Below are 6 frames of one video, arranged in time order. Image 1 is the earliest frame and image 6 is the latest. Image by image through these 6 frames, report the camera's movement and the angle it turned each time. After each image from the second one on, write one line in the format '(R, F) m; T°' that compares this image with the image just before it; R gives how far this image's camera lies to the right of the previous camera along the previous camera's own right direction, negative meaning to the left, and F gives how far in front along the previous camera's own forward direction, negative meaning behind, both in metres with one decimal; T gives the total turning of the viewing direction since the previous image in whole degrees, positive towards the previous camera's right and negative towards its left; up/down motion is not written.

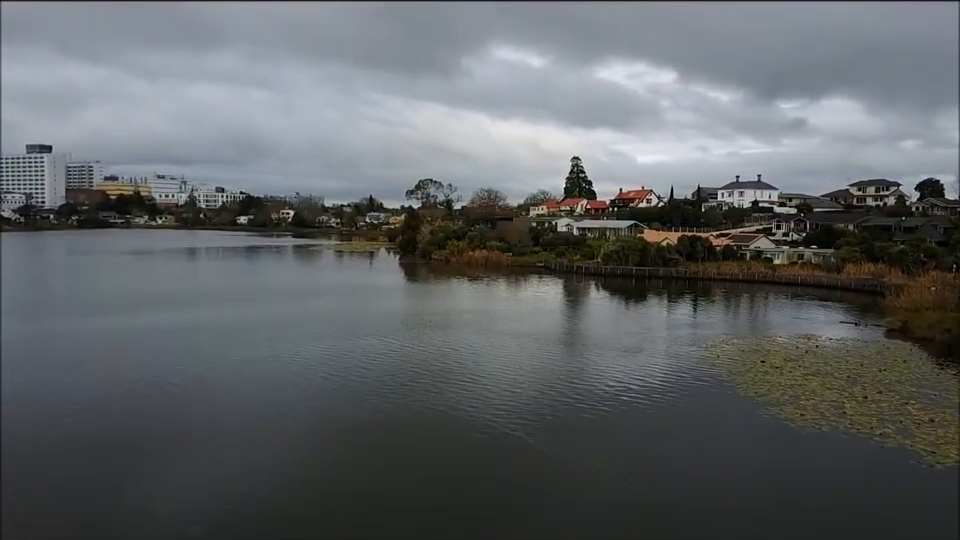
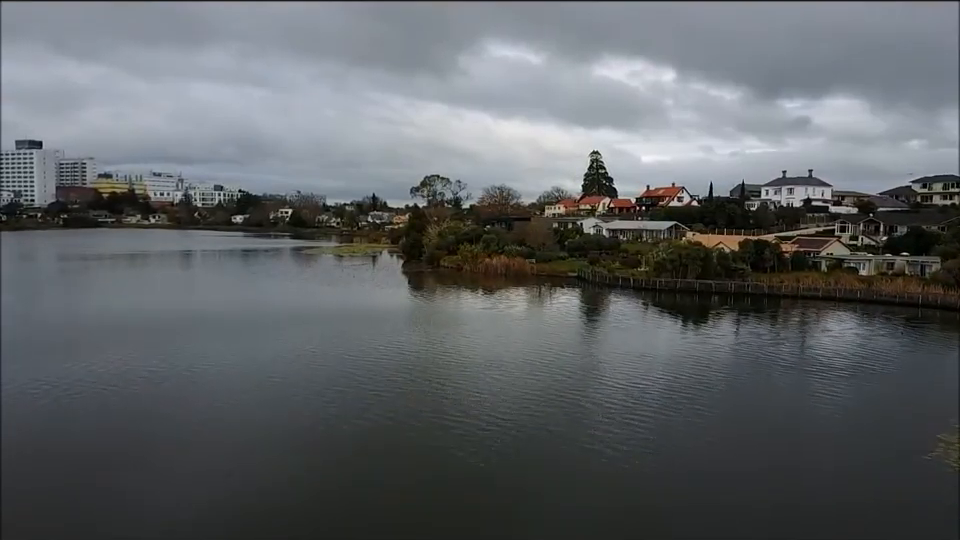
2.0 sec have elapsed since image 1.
(-0.5, +4.0) m; 0°
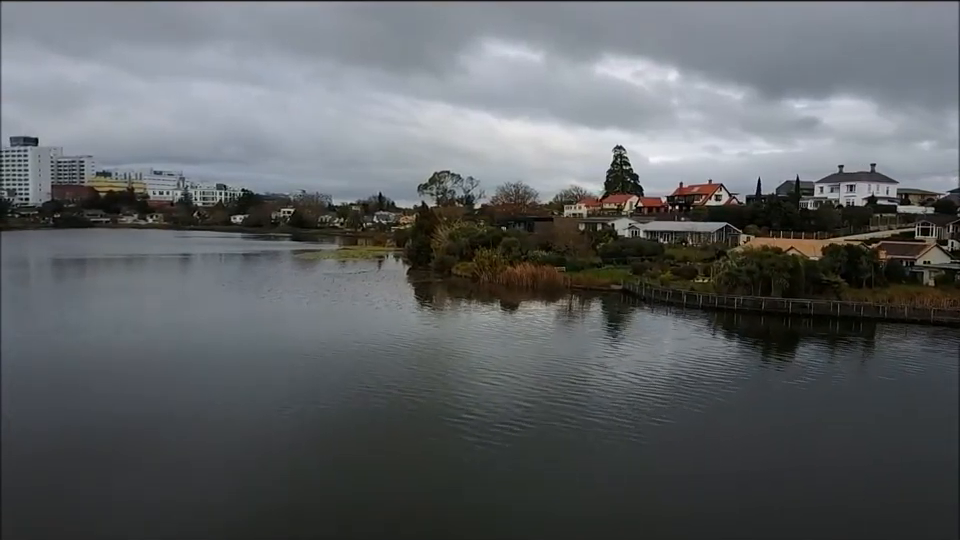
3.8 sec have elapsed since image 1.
(-0.3, +3.7) m; -1°
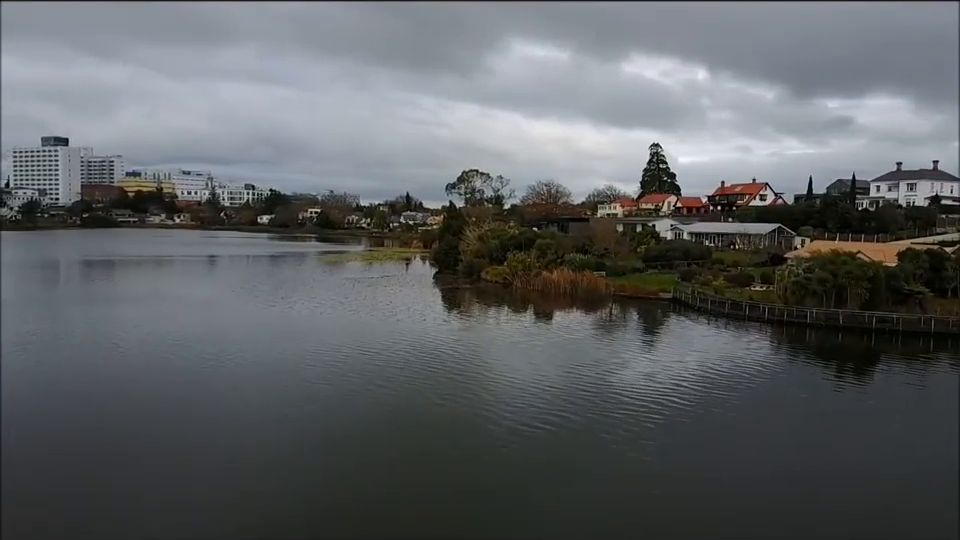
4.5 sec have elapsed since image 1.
(-0.1, +1.5) m; -2°
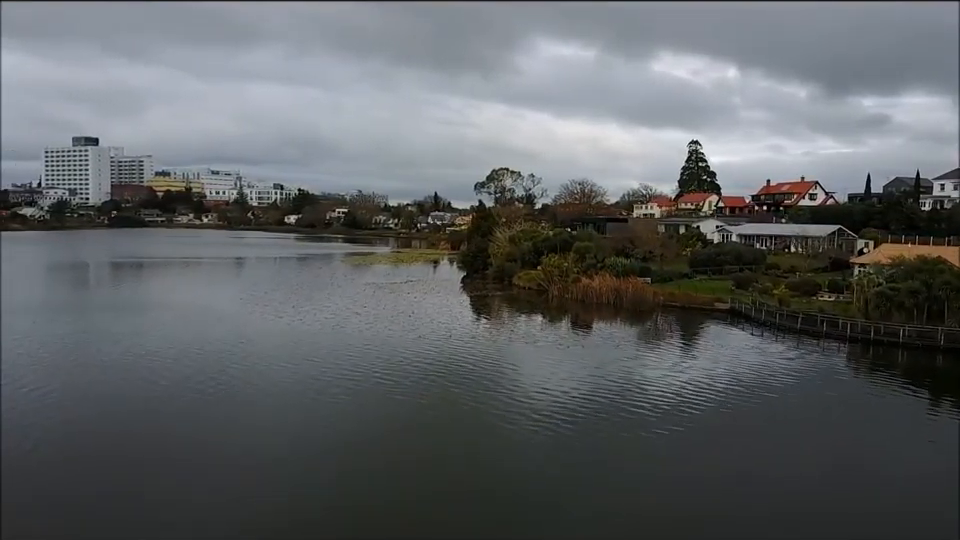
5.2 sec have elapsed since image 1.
(-0.1, +1.5) m; -2°
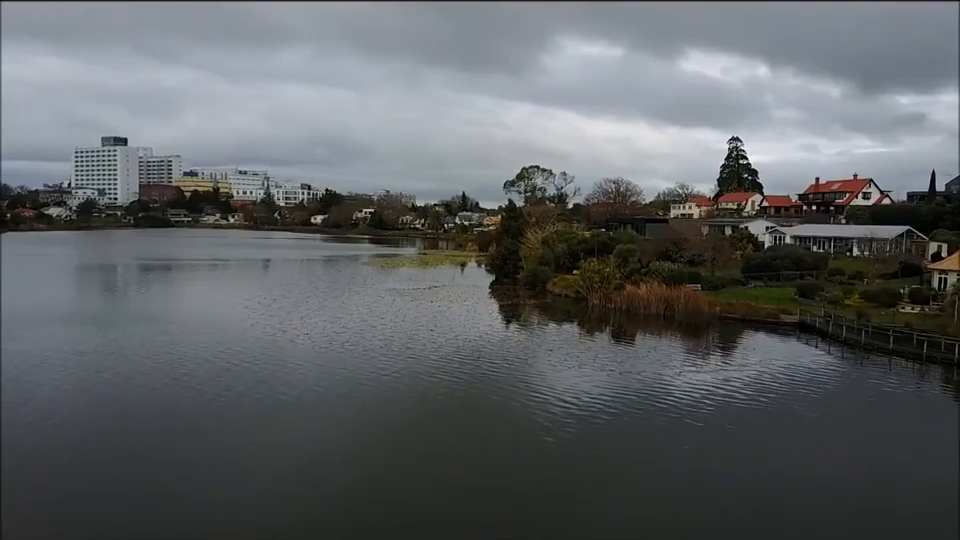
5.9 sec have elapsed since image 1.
(-0.1, +1.5) m; -2°
